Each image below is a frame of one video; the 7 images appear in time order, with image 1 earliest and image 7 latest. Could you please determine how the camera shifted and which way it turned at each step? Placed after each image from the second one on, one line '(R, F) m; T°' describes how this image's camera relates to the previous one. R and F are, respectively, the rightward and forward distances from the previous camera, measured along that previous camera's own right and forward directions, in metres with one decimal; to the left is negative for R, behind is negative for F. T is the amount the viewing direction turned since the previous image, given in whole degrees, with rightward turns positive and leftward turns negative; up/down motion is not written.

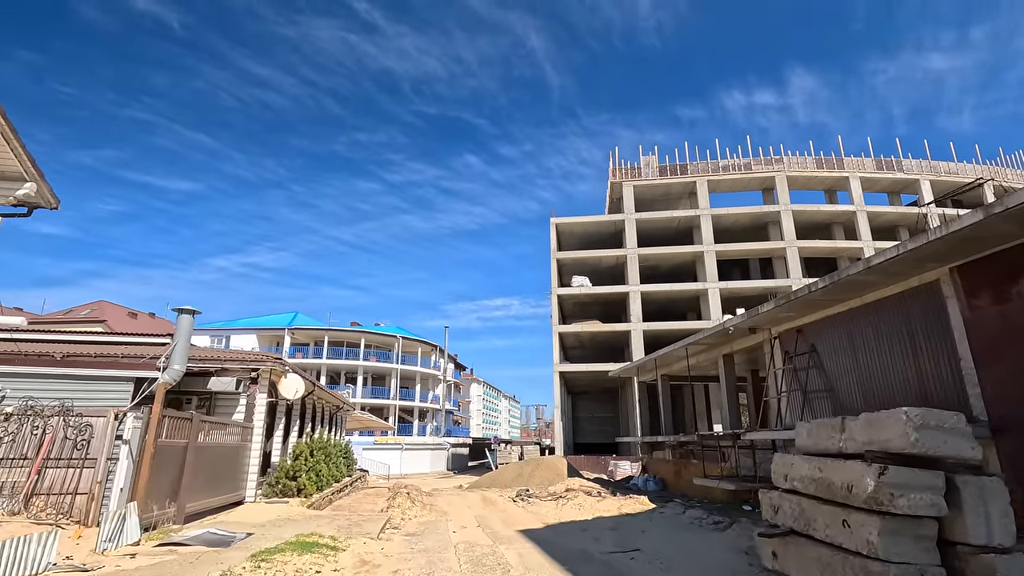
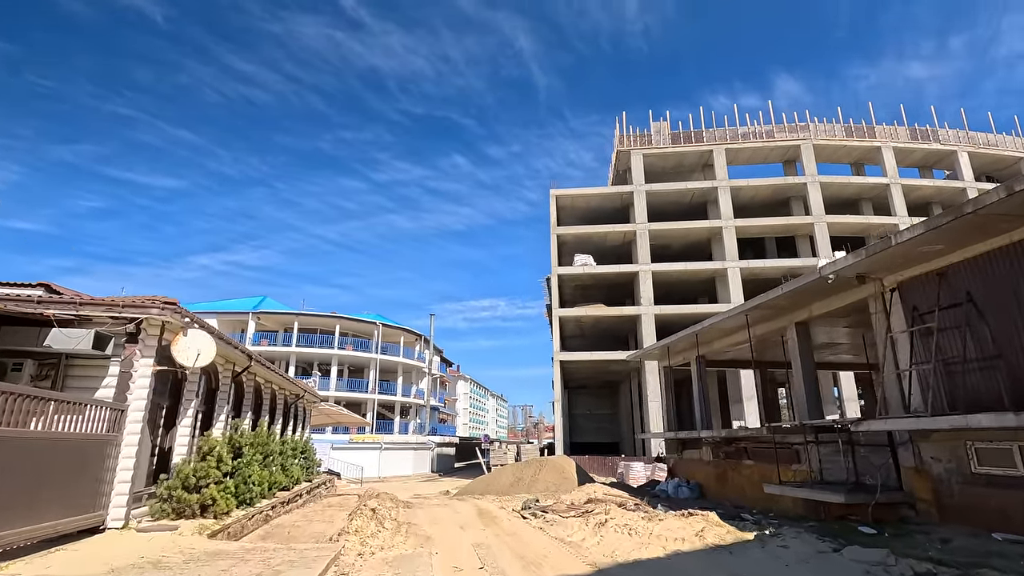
(-0.6, +4.6) m; +1°
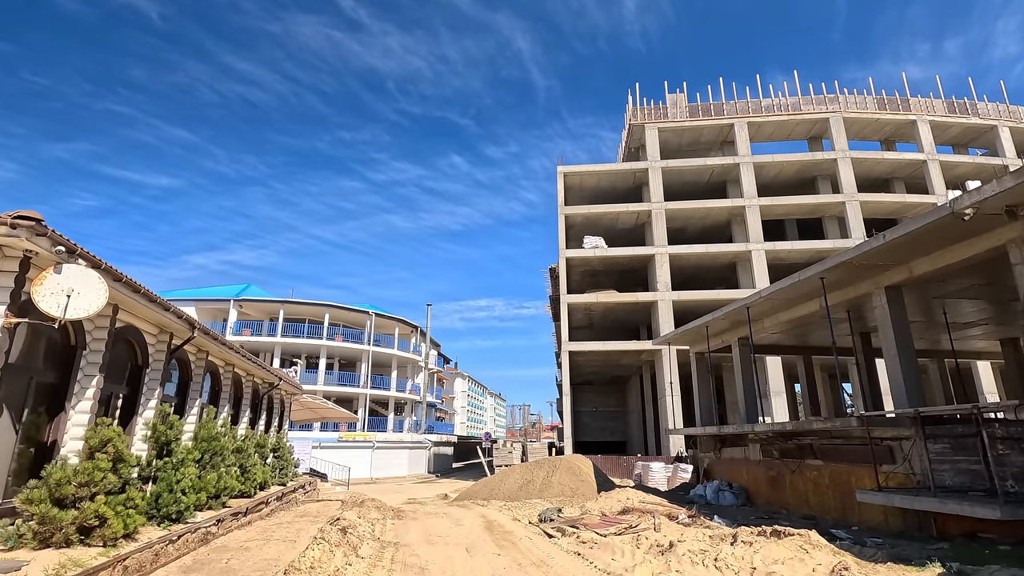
(-0.4, +3.0) m; 0°
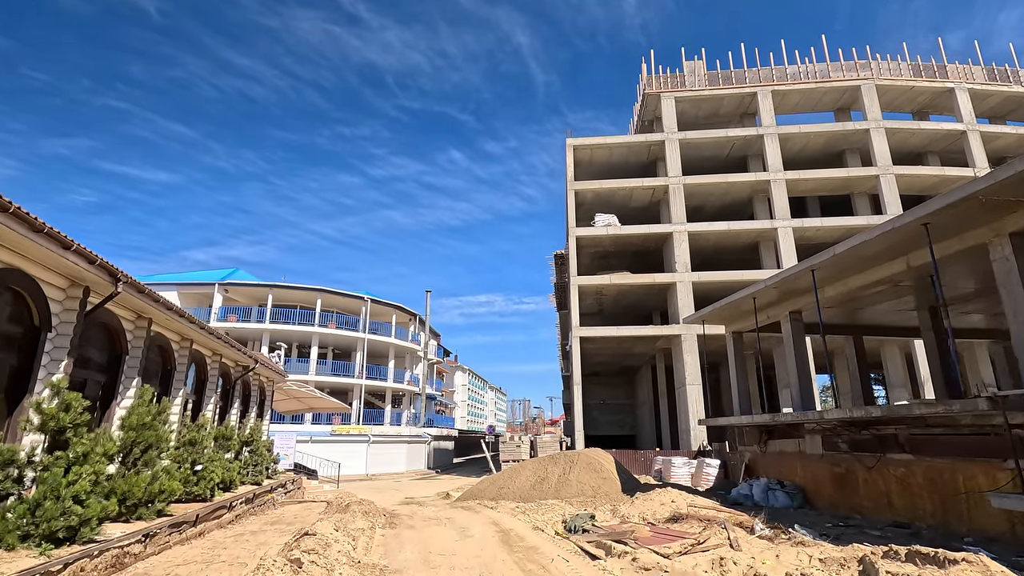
(-0.4, +2.5) m; 0°
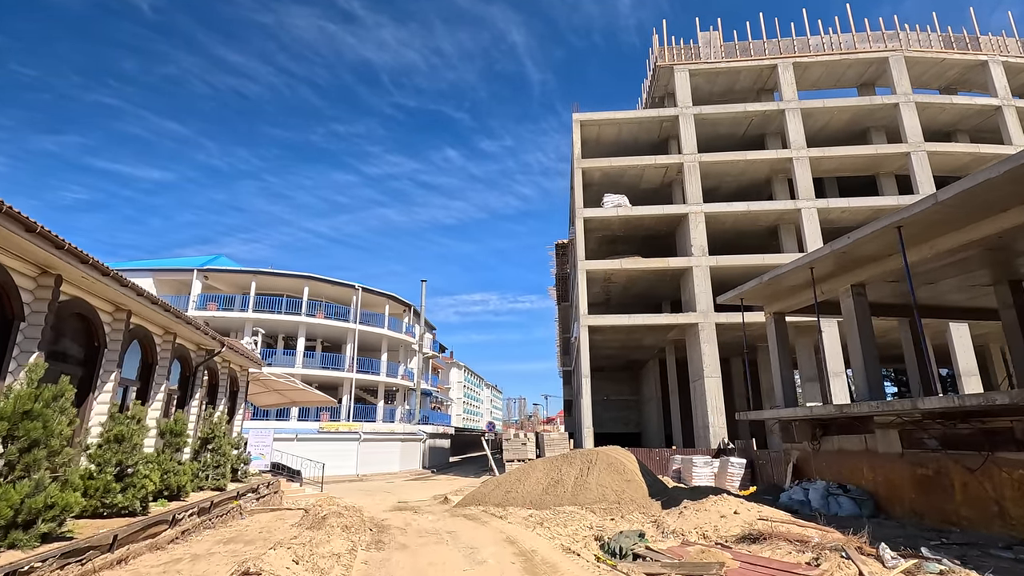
(-0.4, +2.3) m; +1°
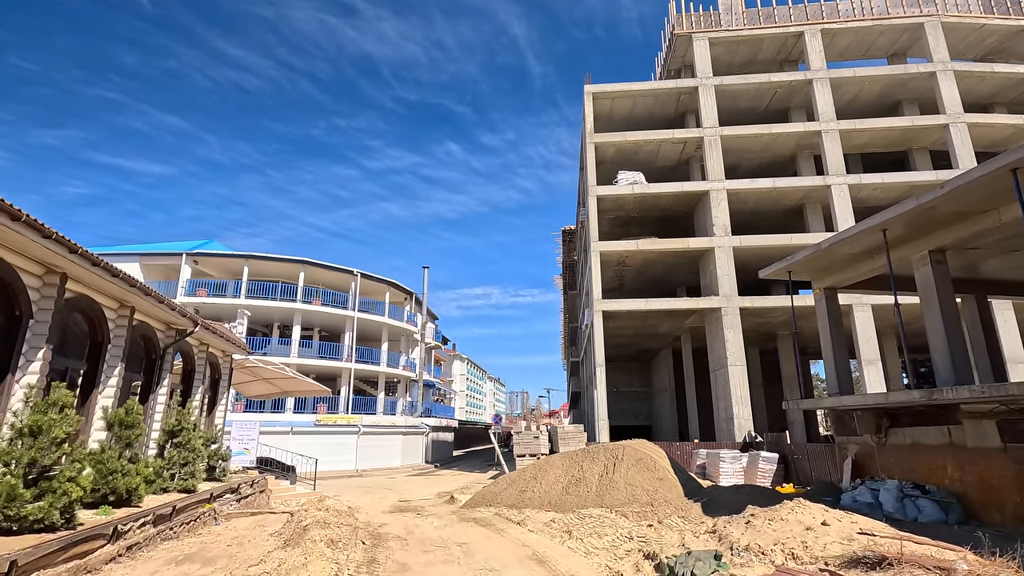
(-0.3, +1.8) m; 0°
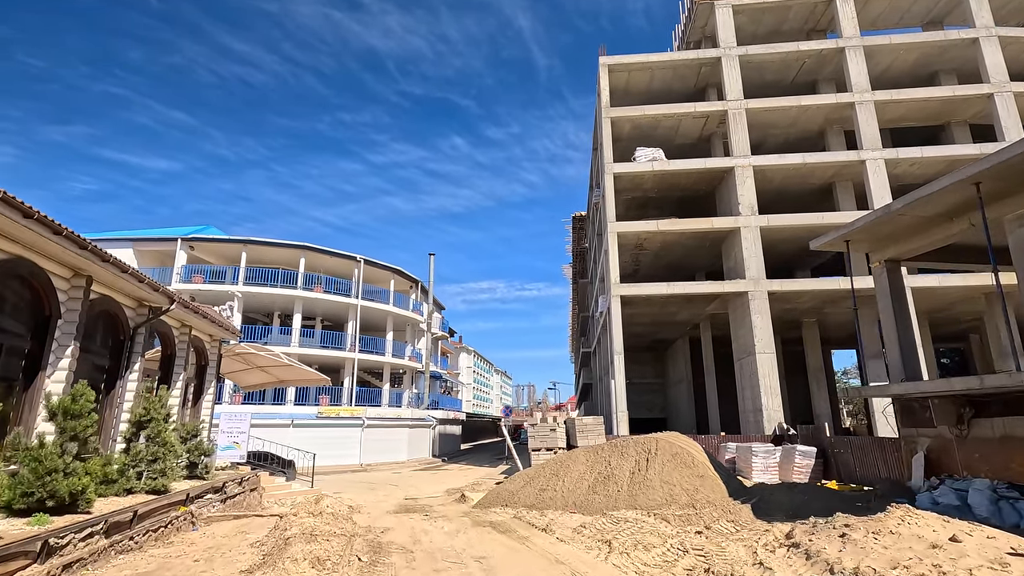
(-0.3, +1.5) m; -1°
